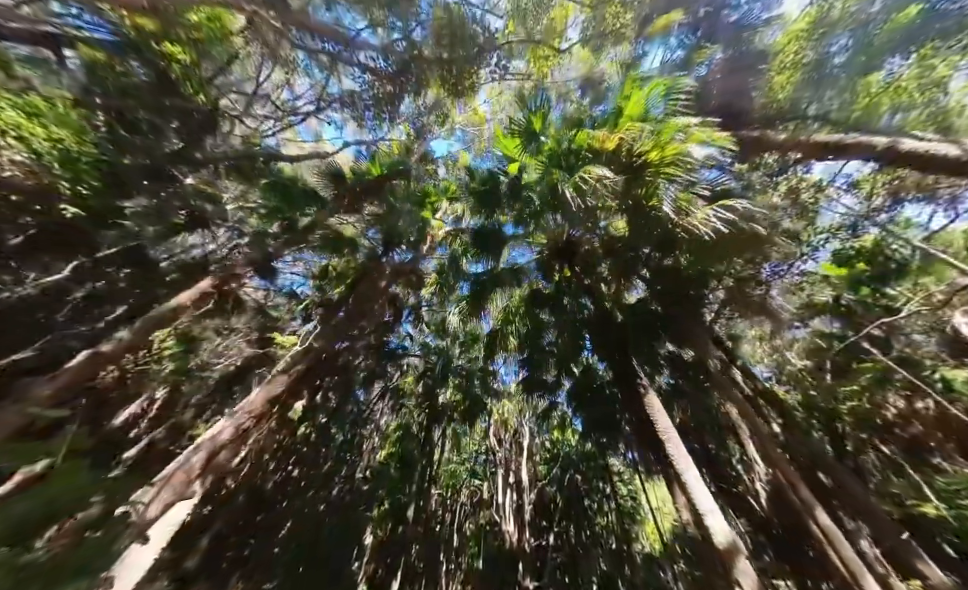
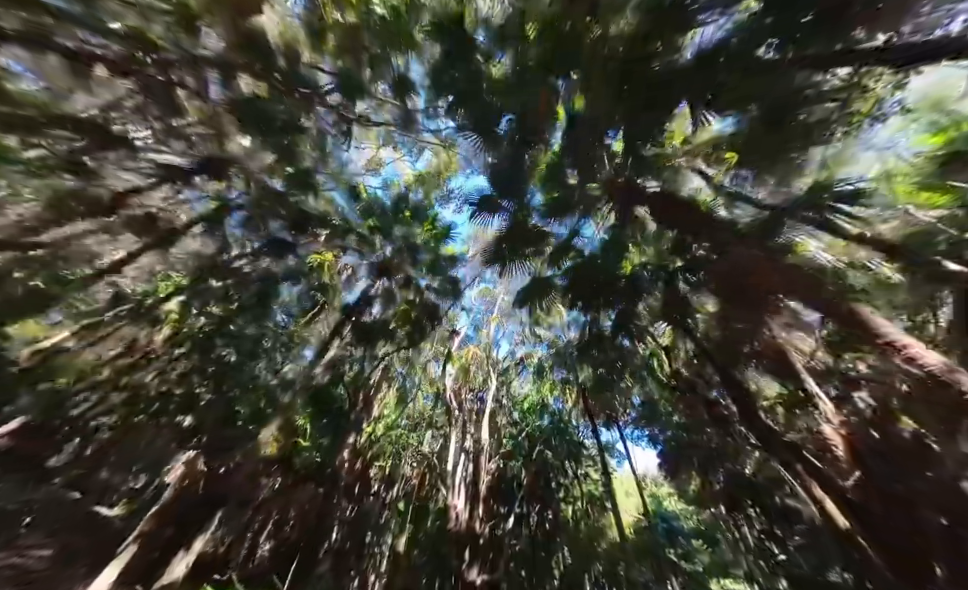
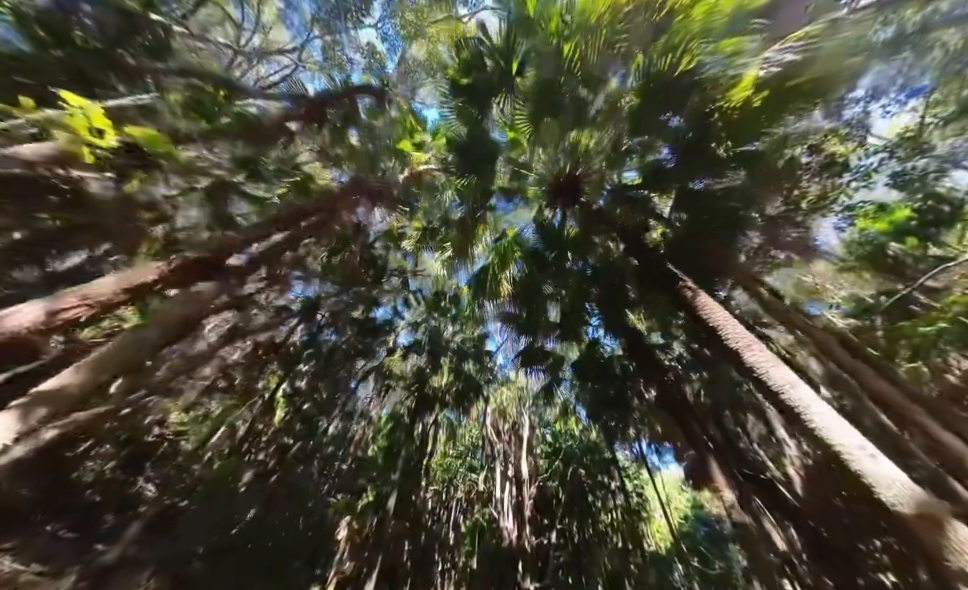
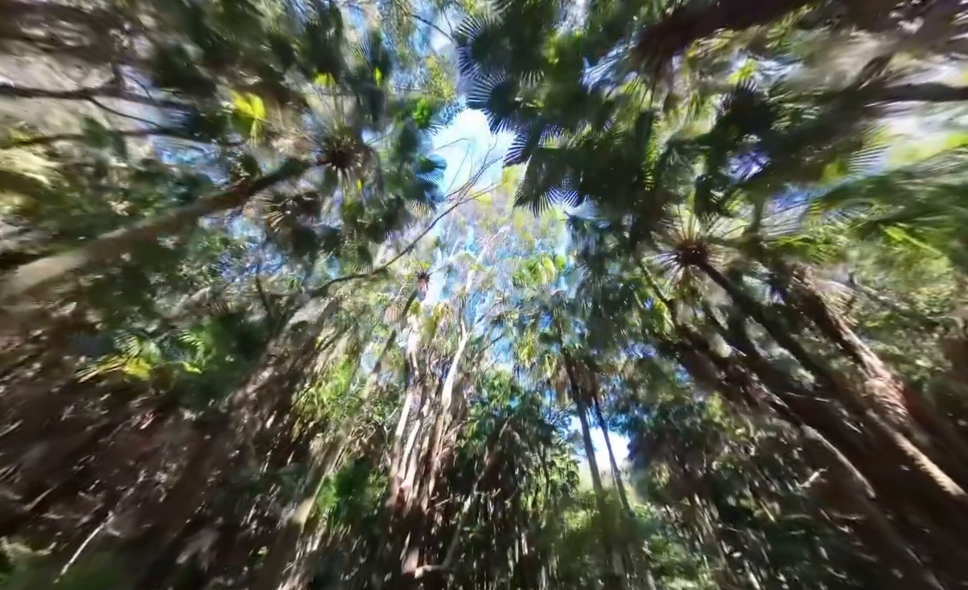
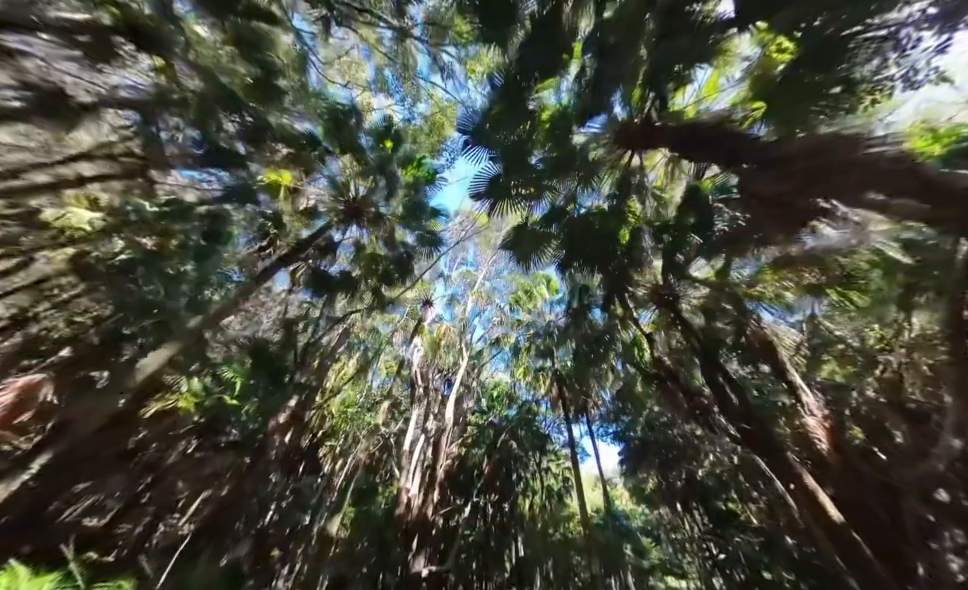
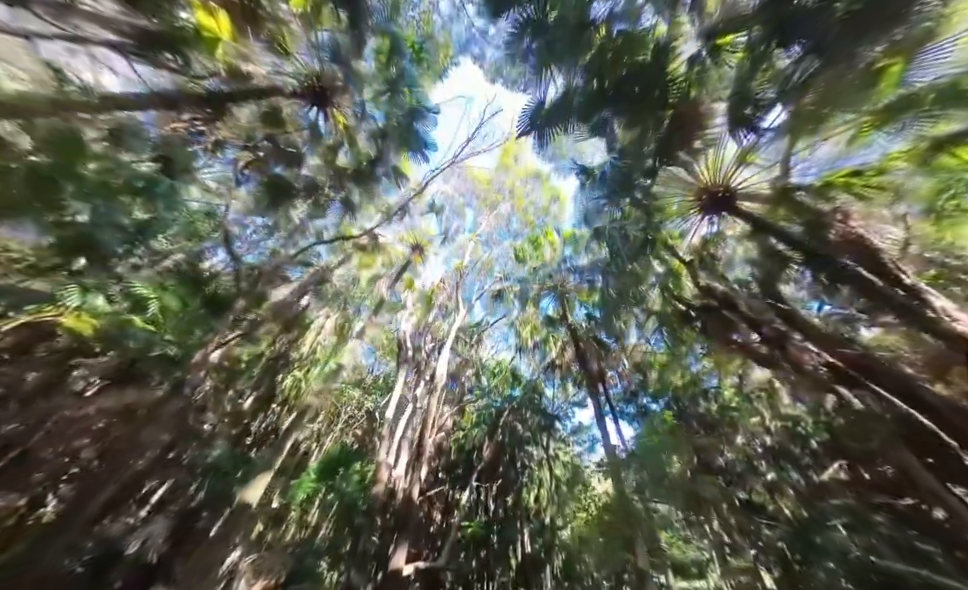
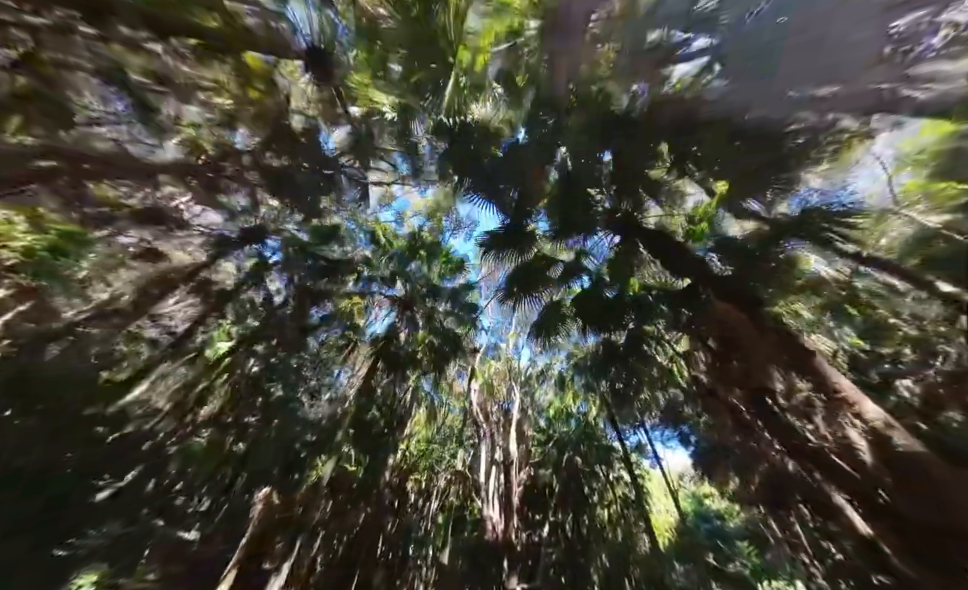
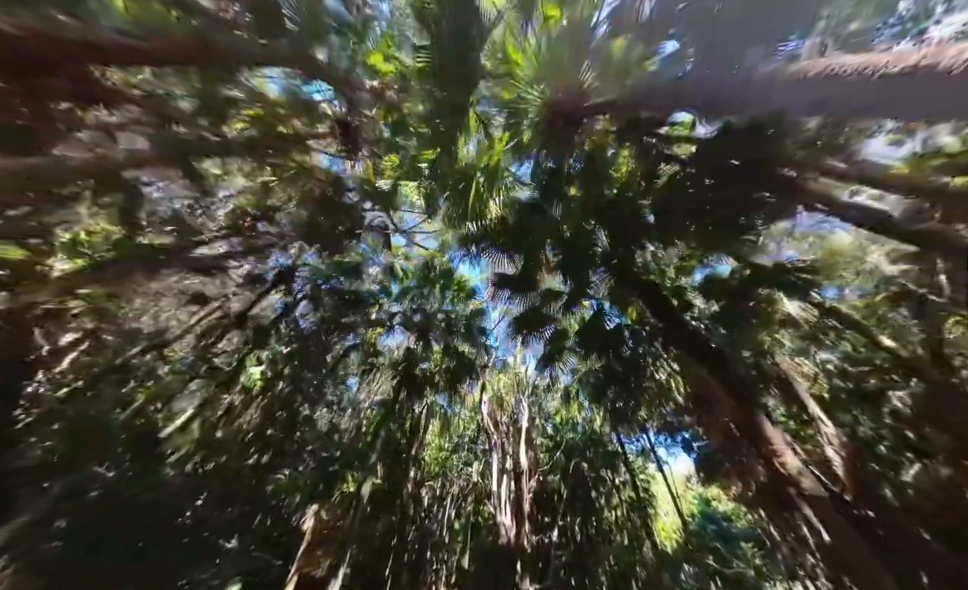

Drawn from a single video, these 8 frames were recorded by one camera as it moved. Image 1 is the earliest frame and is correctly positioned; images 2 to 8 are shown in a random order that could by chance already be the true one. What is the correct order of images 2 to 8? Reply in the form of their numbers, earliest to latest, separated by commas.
3, 8, 7, 2, 5, 4, 6
